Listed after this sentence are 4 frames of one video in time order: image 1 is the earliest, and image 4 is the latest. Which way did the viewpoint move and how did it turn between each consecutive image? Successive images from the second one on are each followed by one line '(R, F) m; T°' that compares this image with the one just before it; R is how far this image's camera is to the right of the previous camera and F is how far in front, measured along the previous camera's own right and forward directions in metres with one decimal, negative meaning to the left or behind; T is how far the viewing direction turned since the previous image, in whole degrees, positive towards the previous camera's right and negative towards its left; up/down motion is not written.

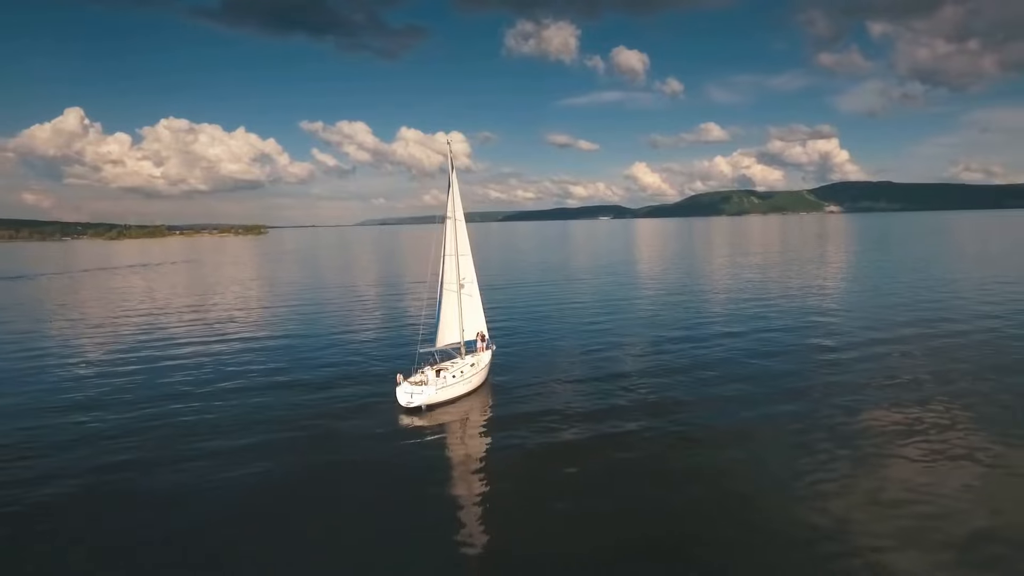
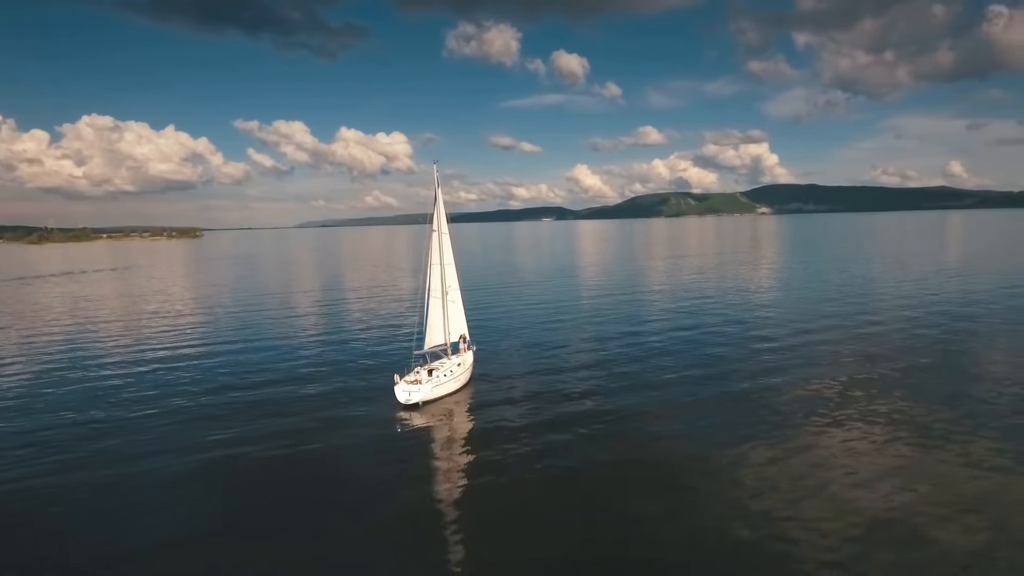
(-1.7, -2.9) m; +5°
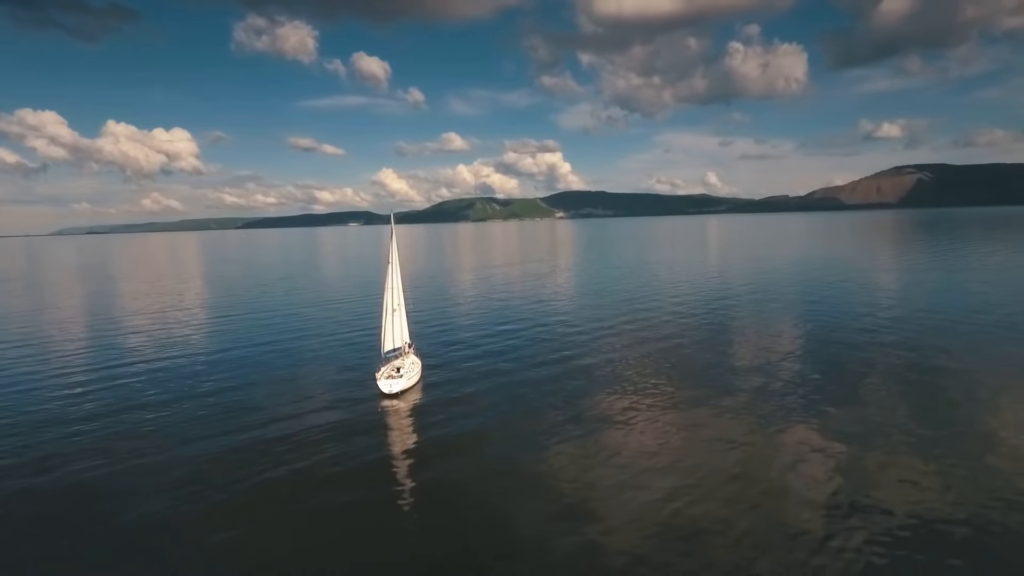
(-7.0, -8.9) m; +17°
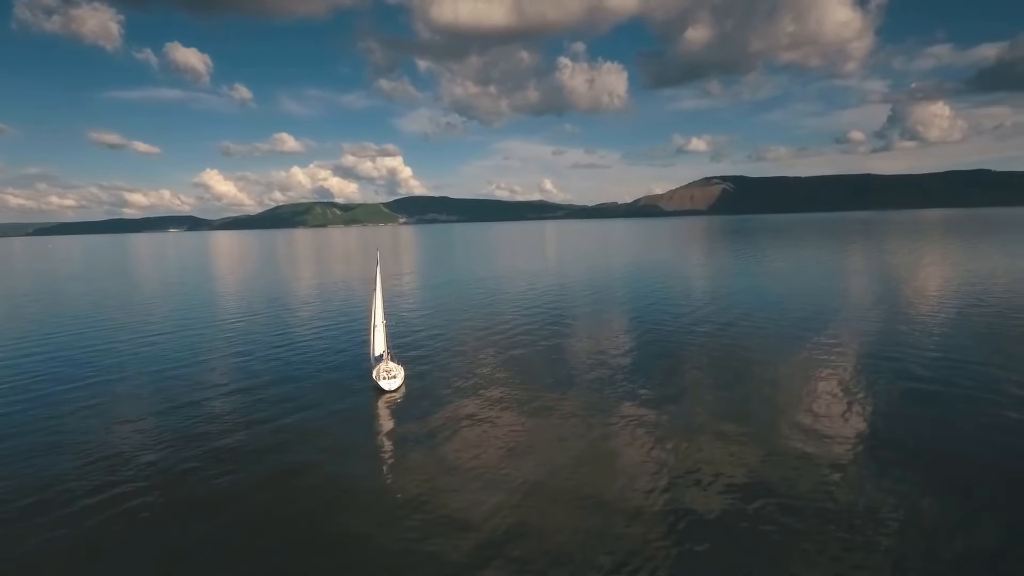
(-7.5, -12.5) m; +14°
